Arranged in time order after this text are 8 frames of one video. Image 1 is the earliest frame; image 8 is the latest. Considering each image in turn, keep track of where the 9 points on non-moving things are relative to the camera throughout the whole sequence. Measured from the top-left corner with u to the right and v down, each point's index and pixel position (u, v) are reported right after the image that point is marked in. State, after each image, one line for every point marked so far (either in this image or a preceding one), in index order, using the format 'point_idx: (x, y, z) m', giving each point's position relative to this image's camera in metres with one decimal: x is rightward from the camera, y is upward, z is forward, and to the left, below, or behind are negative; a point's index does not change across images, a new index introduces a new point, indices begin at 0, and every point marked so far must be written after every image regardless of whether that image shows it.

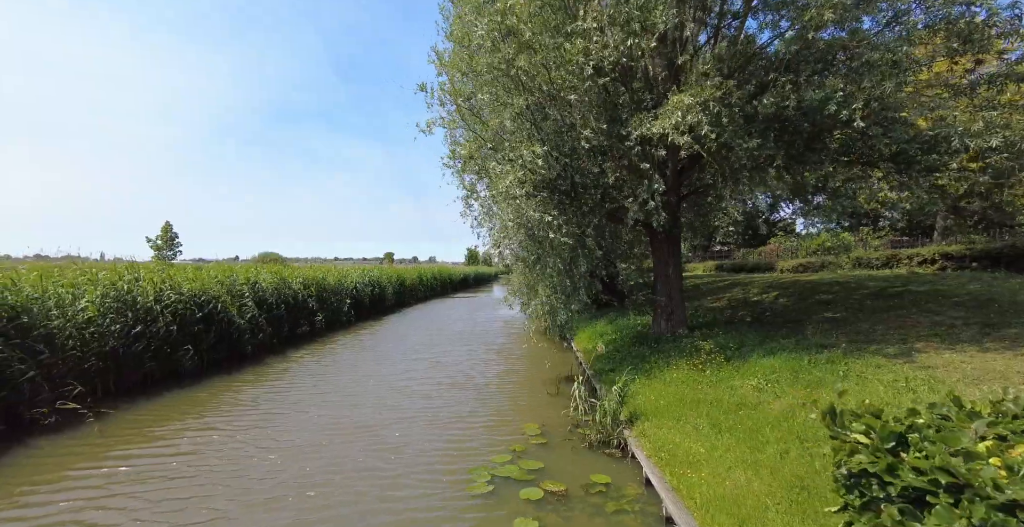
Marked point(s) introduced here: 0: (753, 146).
0: (+3.6, +1.7, +6.9) m
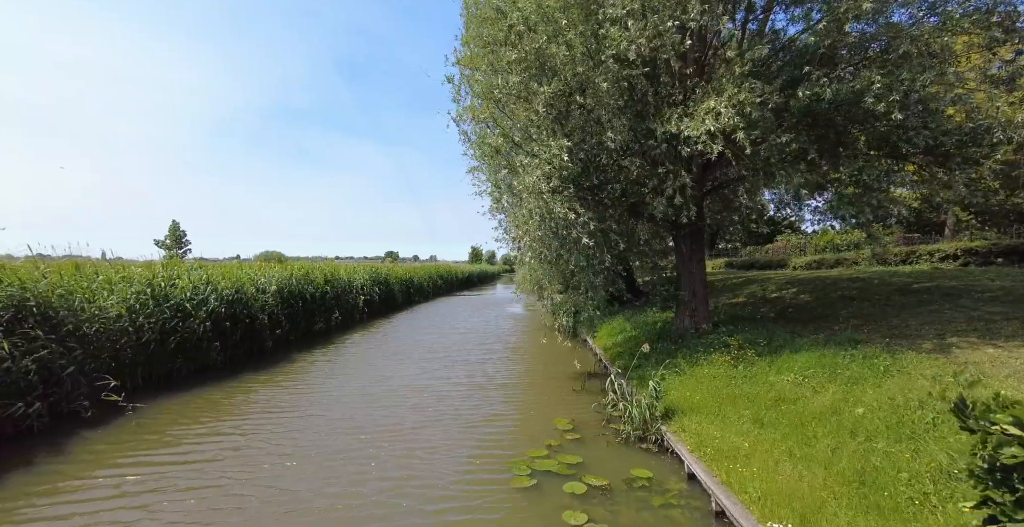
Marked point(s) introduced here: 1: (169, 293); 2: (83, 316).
0: (+4.0, +1.8, +6.8) m
1: (-7.1, -0.6, +9.5) m
2: (-6.8, -0.9, +7.7) m
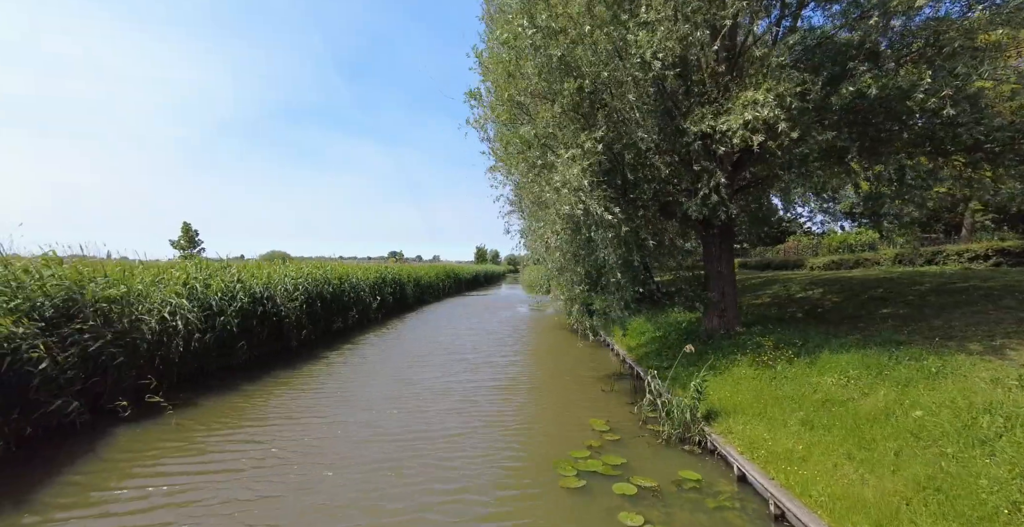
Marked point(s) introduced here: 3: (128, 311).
0: (+4.5, +1.8, +6.7) m
1: (-6.5, -0.6, +9.7) m
2: (-6.3, -0.9, +7.8) m
3: (-6.3, -0.8, +7.8) m
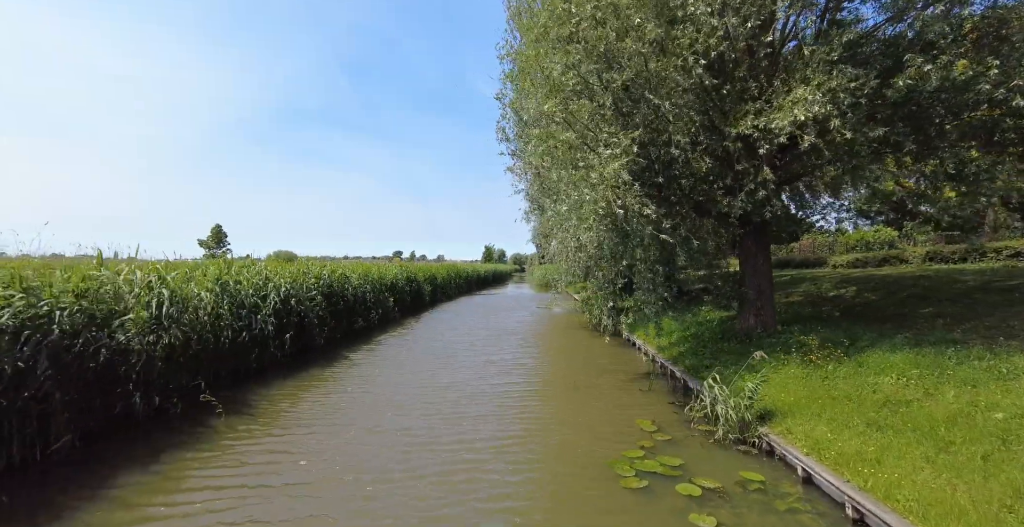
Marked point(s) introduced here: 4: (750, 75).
0: (+5.1, +1.8, +6.5) m
1: (-5.8, -0.6, +9.8) m
2: (-5.6, -0.8, +7.9) m
3: (-5.6, -0.8, +8.0) m
4: (+4.3, +3.3, +8.2) m
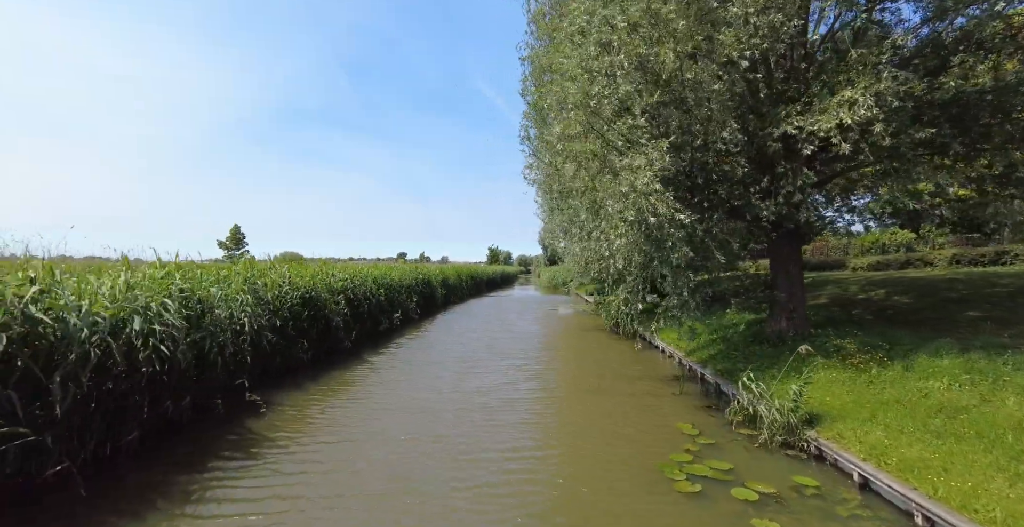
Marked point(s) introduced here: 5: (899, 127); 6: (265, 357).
0: (+5.7, +1.8, +6.4) m
1: (-5.2, -0.7, +10.0) m
2: (-5.1, -0.9, +8.1) m
3: (-5.1, -0.8, +8.1) m
4: (+4.9, +3.3, +8.1) m
5: (+5.5, +2.0, +6.6) m
6: (-5.2, -2.0, +9.9) m
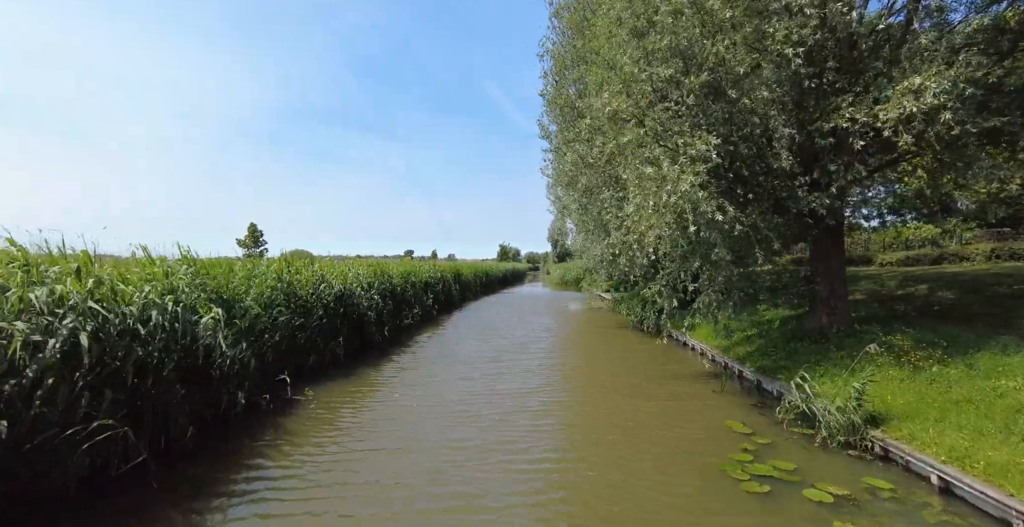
0: (+6.3, +1.9, +6.1) m
1: (-4.5, -0.6, +10.0) m
2: (-4.4, -0.8, +8.1) m
3: (-4.4, -0.8, +8.2) m
4: (+5.5, +3.4, +7.8) m
5: (+6.1, +2.1, +6.2) m
6: (-4.5, -1.9, +10.0) m
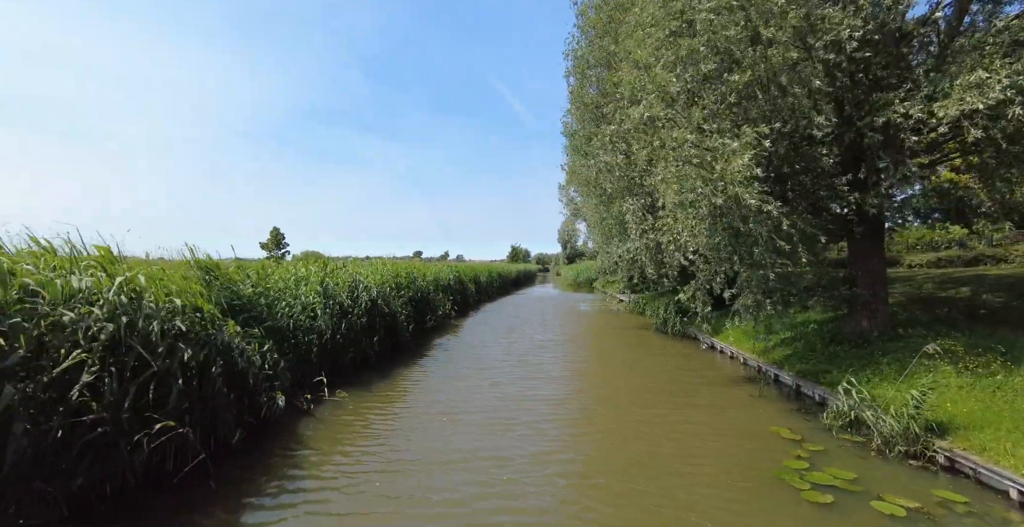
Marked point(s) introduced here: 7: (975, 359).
0: (+6.8, +1.9, +5.8) m
1: (-3.9, -0.6, +10.0) m
2: (-3.8, -0.8, +8.2) m
3: (-3.8, -0.8, +8.2) m
4: (+6.1, +3.4, +7.6) m
5: (+6.6, +2.0, +6.0) m
6: (-3.8, -1.9, +10.0) m
7: (+6.5, -1.3, +6.4) m
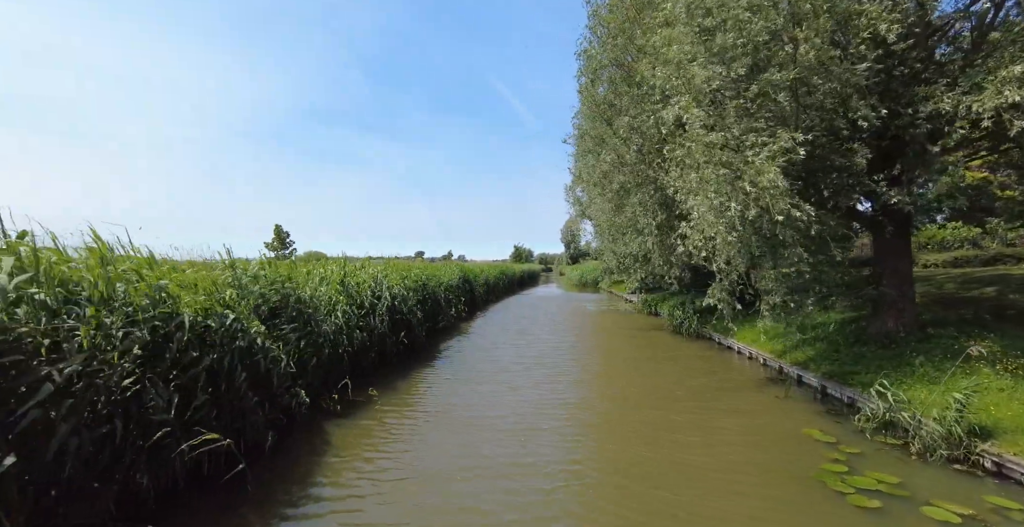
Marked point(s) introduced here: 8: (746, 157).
0: (+7.1, +1.9, +5.6) m
1: (-3.4, -0.6, +10.0) m
2: (-3.4, -0.8, +8.1) m
3: (-3.4, -0.8, +8.2) m
4: (+6.4, +3.4, +7.4) m
5: (+7.0, +2.1, +5.8) m
6: (-3.4, -1.9, +10.0) m
7: (+6.8, -1.3, +6.3) m
8: (+3.7, +1.8, +7.7) m
